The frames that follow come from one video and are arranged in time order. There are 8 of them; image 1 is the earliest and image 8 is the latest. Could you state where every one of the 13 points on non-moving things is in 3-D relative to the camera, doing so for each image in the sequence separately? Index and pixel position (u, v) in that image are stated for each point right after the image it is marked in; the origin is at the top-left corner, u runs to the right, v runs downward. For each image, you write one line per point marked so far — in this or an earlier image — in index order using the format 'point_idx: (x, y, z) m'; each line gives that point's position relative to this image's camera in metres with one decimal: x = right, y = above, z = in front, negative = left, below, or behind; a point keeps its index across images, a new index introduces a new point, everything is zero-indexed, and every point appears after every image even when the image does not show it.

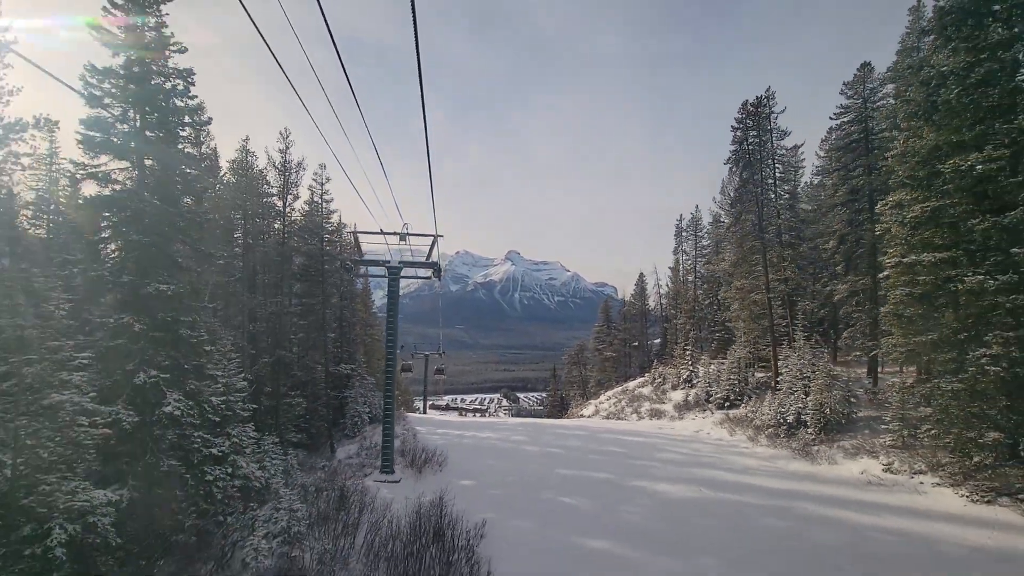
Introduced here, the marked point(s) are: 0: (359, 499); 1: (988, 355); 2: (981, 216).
0: (-3.3, -4.6, +11.1) m
1: (+9.2, -1.3, +9.9) m
2: (+9.5, +1.5, +10.5) m
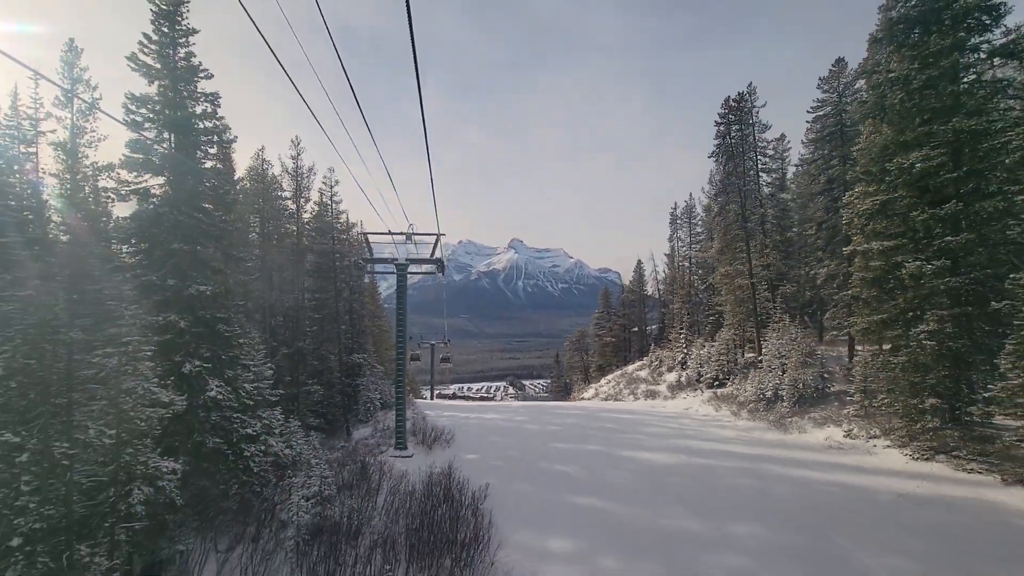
0: (-3.3, -4.5, +12.6) m
1: (+9.1, -0.9, +11.3) m
2: (+9.4, +1.8, +11.7) m
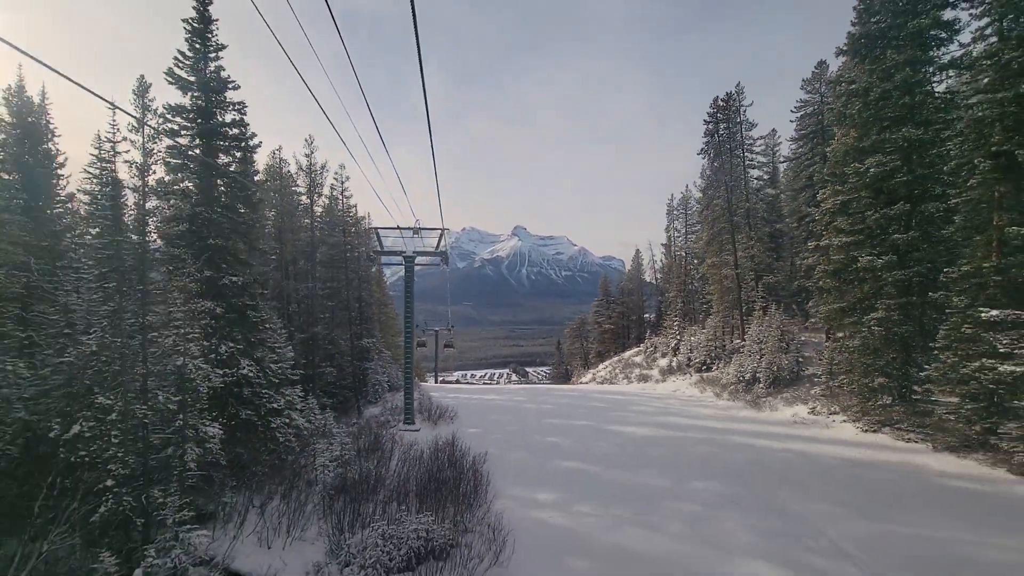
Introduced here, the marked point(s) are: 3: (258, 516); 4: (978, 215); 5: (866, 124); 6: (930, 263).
0: (-3.4, -4.2, +14.2) m
1: (+9.0, -0.8, +12.7) m
2: (+9.3, +2.0, +13.1) m
3: (-4.9, -4.3, +9.8) m
4: (+9.7, +1.5, +10.8) m
5: (+9.4, +4.3, +13.8) m
6: (+9.8, +0.6, +12.0) m
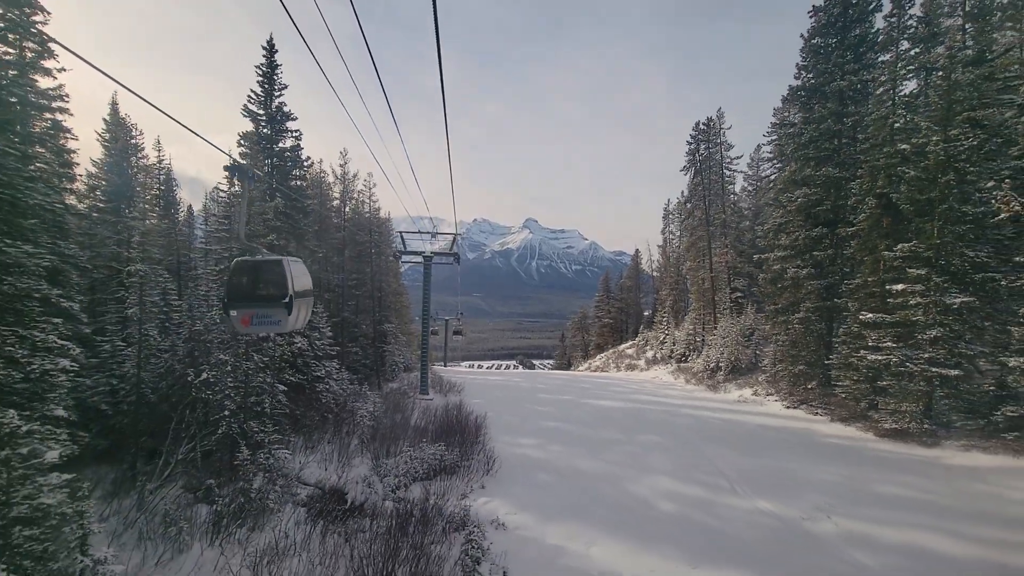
0: (-3.5, -4.0, +17.7) m
1: (+8.9, -0.9, +15.9) m
2: (+9.3, +1.8, +16.3) m
3: (-5.1, -4.2, +13.3) m
4: (+9.6, +1.3, +14.0) m
5: (+9.5, +4.2, +16.9) m
6: (+9.7, +0.4, +15.2) m
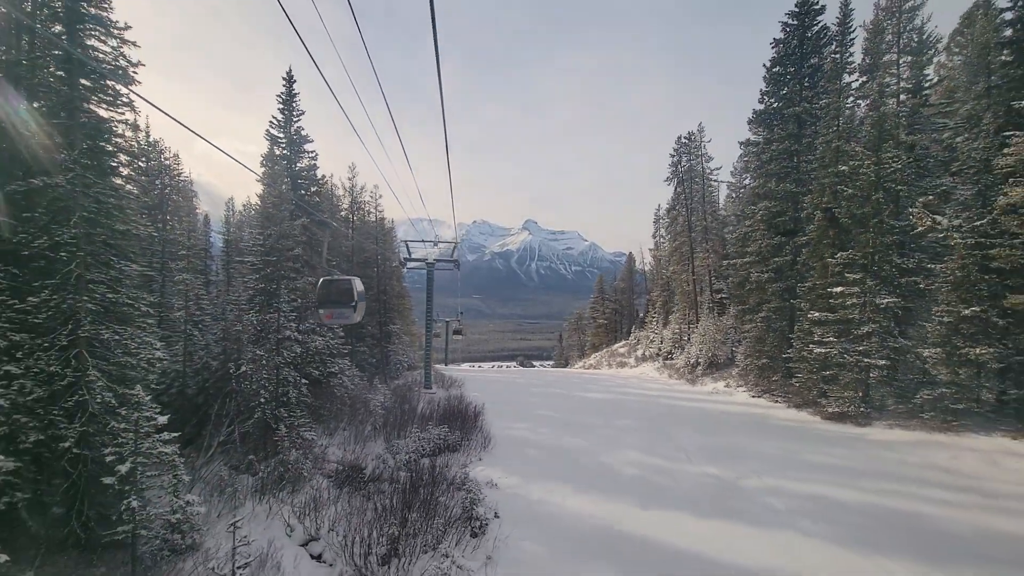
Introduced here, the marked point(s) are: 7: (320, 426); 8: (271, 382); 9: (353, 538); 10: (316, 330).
0: (-3.7, -4.2, +19.7) m
1: (+8.7, -1.0, +17.9) m
2: (+9.1, +1.8, +18.3) m
3: (-5.3, -4.3, +15.3) m
4: (+9.4, +1.2, +16.0) m
5: (+9.3, +4.1, +18.9) m
6: (+9.5, +0.3, +17.2) m
7: (-5.8, -4.2, +15.7) m
8: (-6.5, -2.5, +13.9) m
9: (-2.4, -3.7, +7.6) m
10: (-6.6, -1.4, +17.4) m
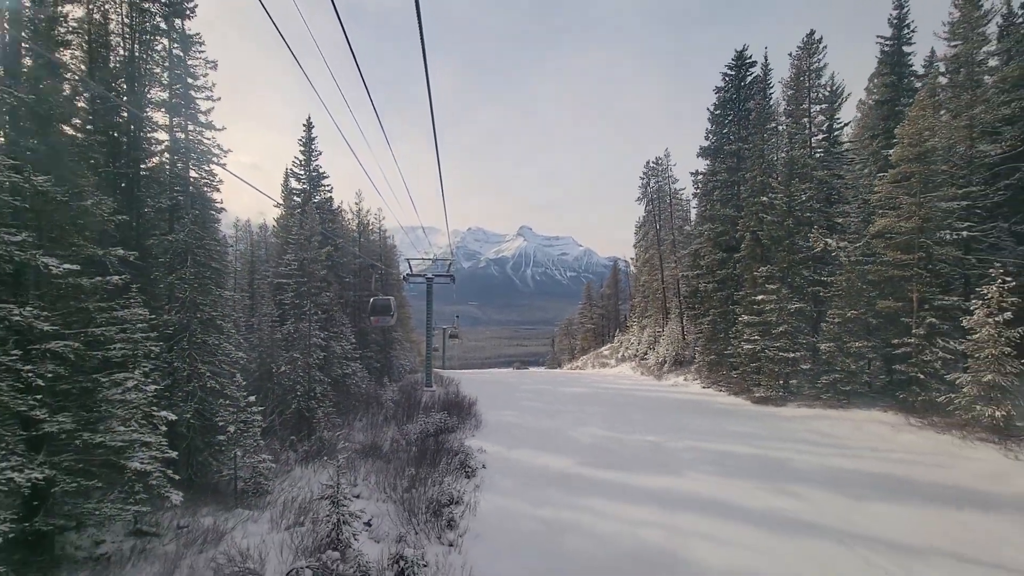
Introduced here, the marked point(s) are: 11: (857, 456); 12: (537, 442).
0: (-4.2, -4.7, +23.0) m
1: (+8.2, -1.4, +21.4) m
2: (+8.5, +1.4, +21.7) m
3: (-5.7, -4.8, +18.6) m
4: (+8.9, +0.9, +19.4) m
5: (+8.7, +3.7, +22.4) m
6: (+9.0, 0.0, +20.7) m
7: (-6.3, -4.7, +19.0) m
8: (-7.0, -3.1, +17.2) m
9: (-2.8, -4.1, +11.0) m
10: (-7.1, -2.0, +20.7) m
11: (+8.0, -3.9, +11.9) m
12: (+0.7, -4.3, +14.4) m
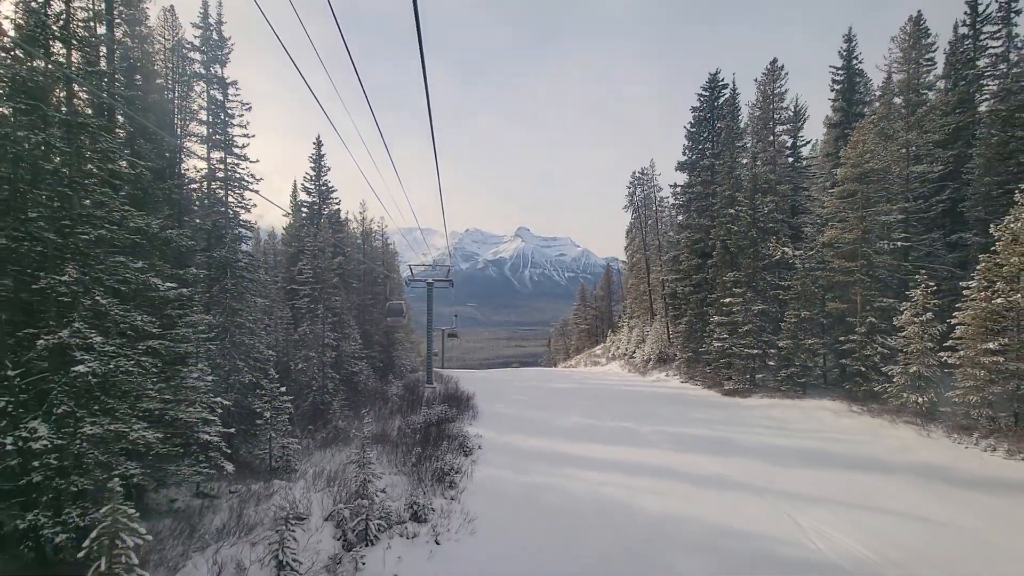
0: (-4.4, -4.9, +24.9) m
1: (+8.0, -1.5, +23.4) m
2: (+8.2, +1.3, +23.7) m
3: (-6.0, -5.0, +20.5) m
4: (+8.6, +0.8, +21.4) m
5: (+8.4, +3.6, +24.4) m
6: (+8.7, -0.2, +22.7) m
7: (-6.5, -5.0, +20.9) m
8: (-7.2, -3.3, +19.1) m
9: (-3.0, -4.2, +12.9) m
10: (-7.3, -2.2, +22.6) m
11: (+7.8, -4.0, +13.9) m
12: (+0.5, -4.5, +16.4) m
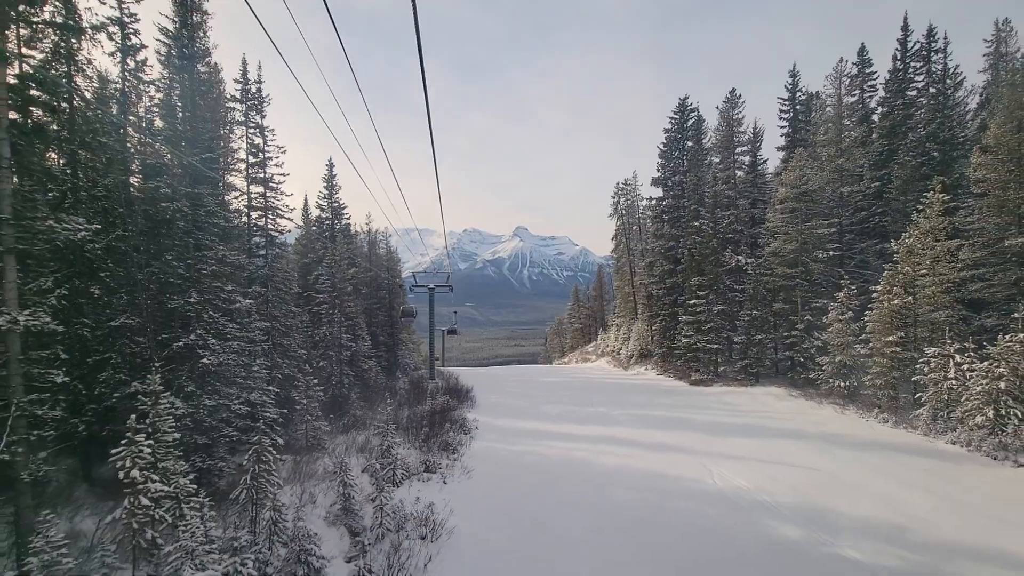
0: (-4.7, -5.2, +27.8) m
1: (+7.6, -1.6, +26.2) m
2: (+7.9, +1.2, +26.6) m
3: (-6.2, -5.3, +23.4) m
4: (+8.3, +0.7, +24.3) m
5: (+8.0, +3.5, +27.3) m
6: (+8.4, -0.3, +25.5) m
7: (-6.8, -5.3, +23.8) m
8: (-7.5, -3.6, +22.0) m
9: (-3.3, -4.5, +15.8) m
10: (-7.6, -2.5, +25.4) m
11: (+7.5, -4.2, +16.8) m
12: (+0.2, -4.7, +19.3) m
